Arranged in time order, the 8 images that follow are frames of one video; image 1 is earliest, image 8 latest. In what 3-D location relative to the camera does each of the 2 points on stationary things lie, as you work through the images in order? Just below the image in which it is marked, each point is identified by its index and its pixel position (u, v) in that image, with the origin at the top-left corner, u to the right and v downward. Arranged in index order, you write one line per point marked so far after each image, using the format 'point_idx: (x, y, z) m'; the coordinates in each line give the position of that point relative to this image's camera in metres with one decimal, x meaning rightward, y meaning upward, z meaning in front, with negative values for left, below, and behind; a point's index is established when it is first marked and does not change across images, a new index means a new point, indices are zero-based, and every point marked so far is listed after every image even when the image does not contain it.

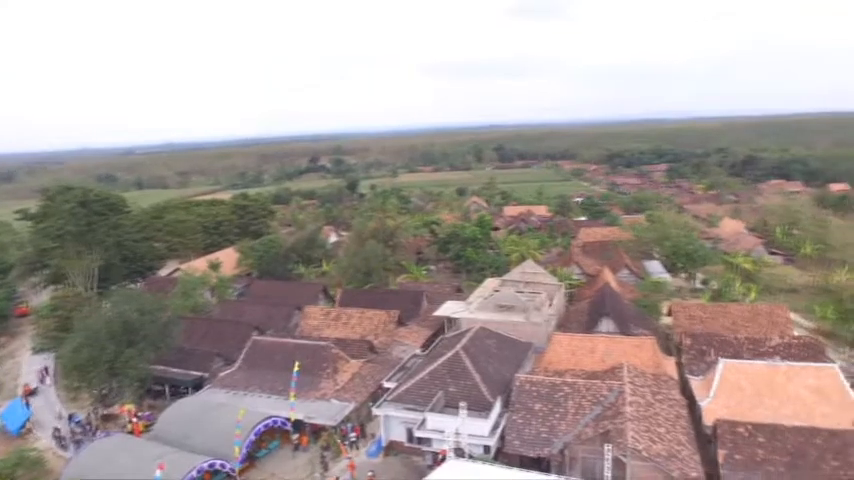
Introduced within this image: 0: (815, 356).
0: (+10.4, -3.1, +17.9) m
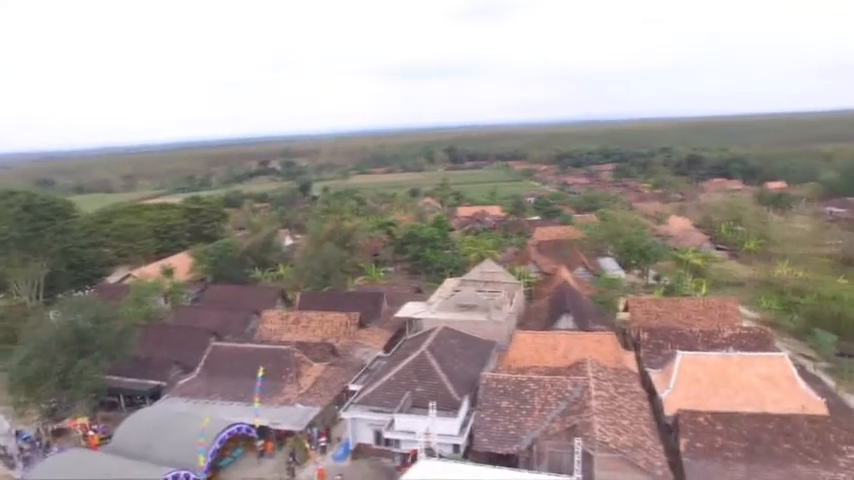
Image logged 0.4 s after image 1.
0: (+9.4, -3.0, +18.7) m
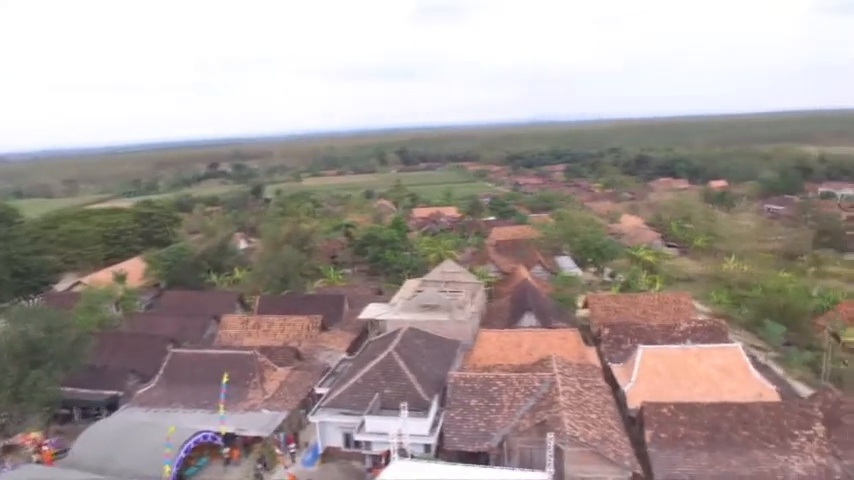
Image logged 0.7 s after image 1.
0: (+8.4, -2.9, +19.3) m
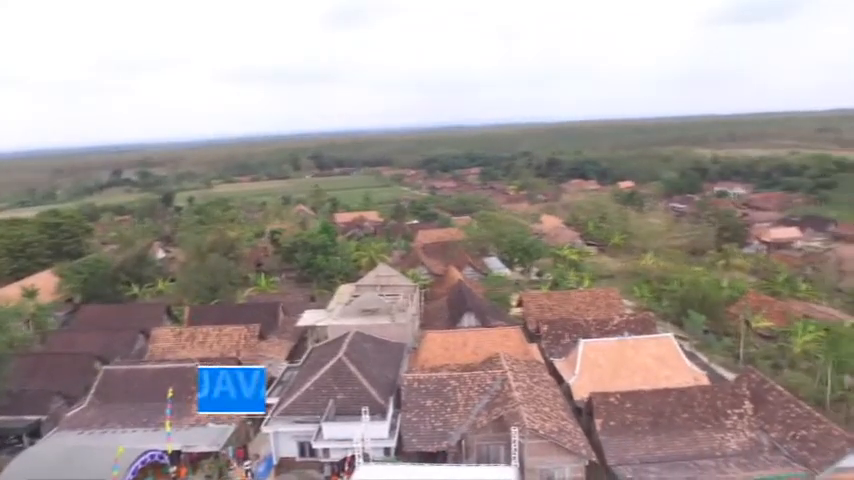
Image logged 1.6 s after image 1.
0: (+6.8, -2.7, +20.5) m
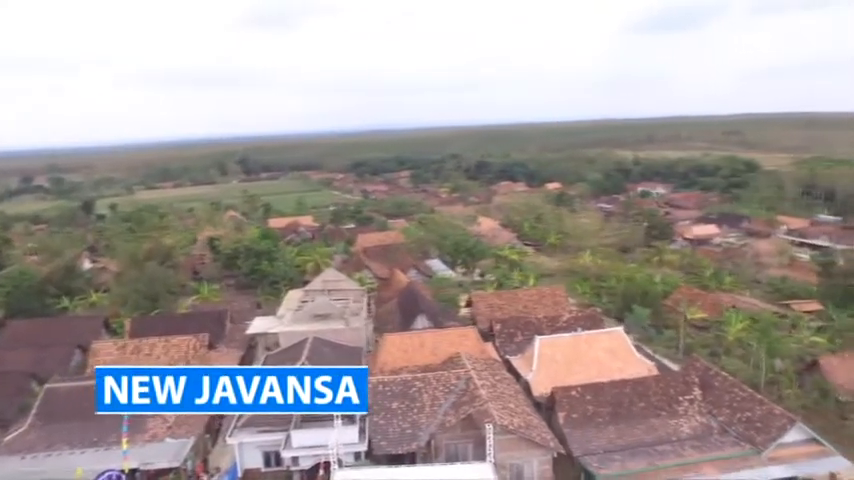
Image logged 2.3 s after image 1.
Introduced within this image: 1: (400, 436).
0: (+5.4, -2.7, +21.3) m
1: (-0.6, -4.6, +15.6) m
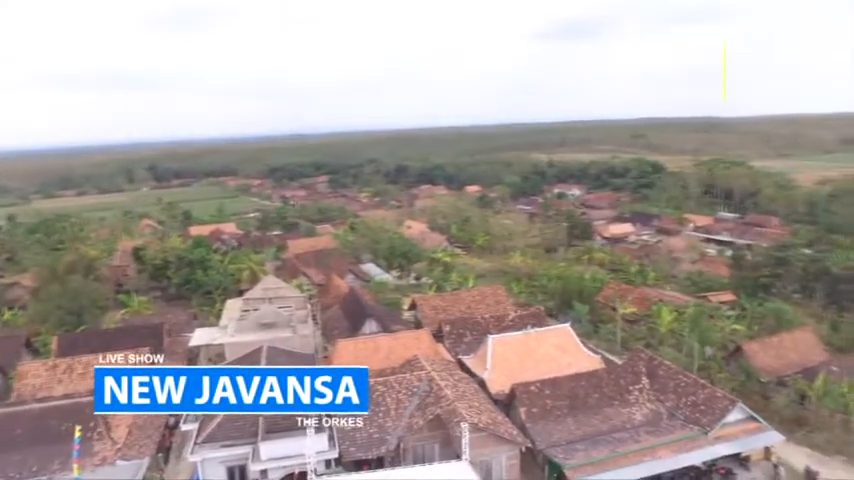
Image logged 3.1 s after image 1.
0: (+3.7, -2.7, +22.1) m
1: (-1.3, -4.7, +15.6) m
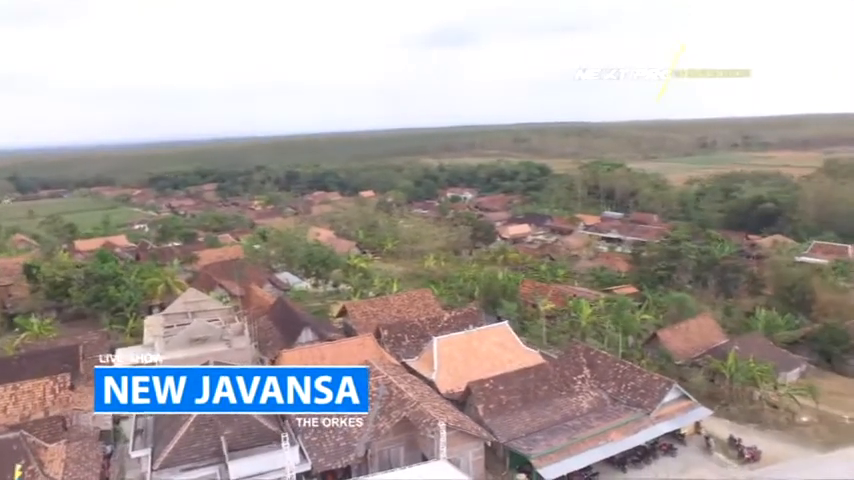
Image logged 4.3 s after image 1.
0: (+1.6, -2.8, +22.7) m
1: (-2.1, -4.8, +15.3) m
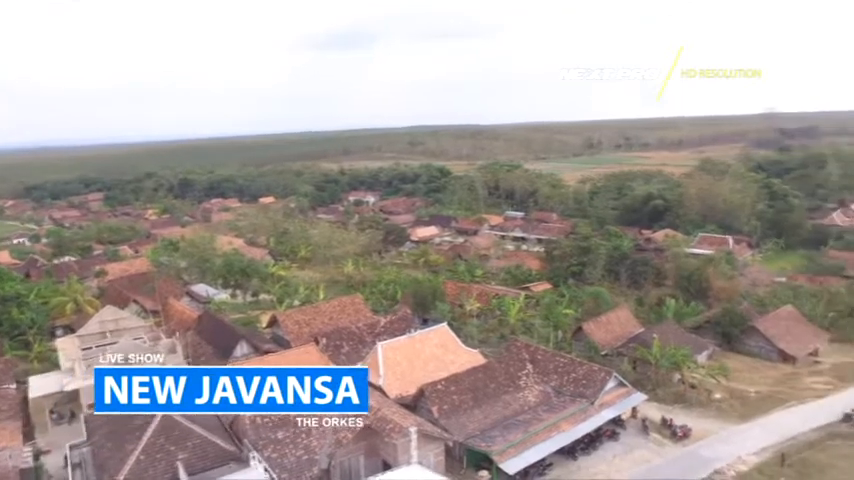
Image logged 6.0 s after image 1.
0: (-0.6, -2.9, +22.8) m
1: (-2.8, -5.0, +14.9) m
